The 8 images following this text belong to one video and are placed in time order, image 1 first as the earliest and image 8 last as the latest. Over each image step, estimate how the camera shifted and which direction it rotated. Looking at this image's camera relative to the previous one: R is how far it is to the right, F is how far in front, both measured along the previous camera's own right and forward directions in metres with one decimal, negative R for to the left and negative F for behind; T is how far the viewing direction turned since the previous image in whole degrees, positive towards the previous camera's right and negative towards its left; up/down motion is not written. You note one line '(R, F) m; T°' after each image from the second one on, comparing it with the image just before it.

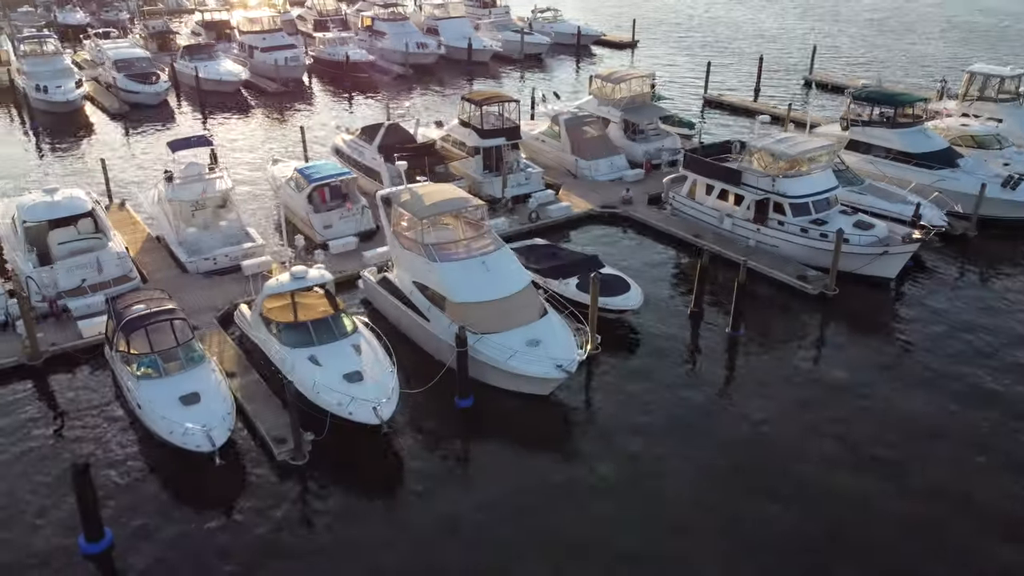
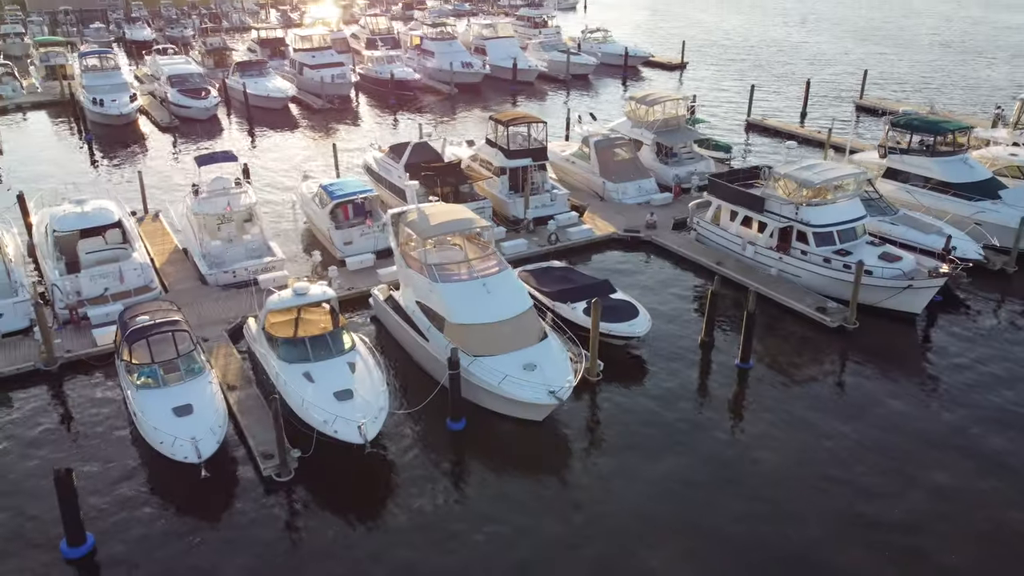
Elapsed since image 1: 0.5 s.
(+1.4, +0.2) m; -4°
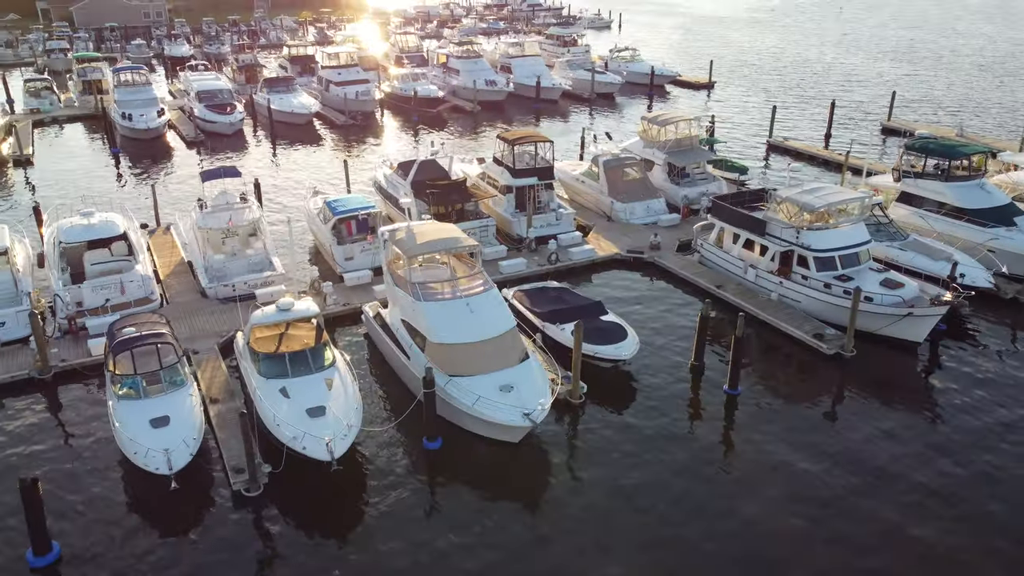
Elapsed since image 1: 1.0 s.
(+1.4, +0.1) m; -3°
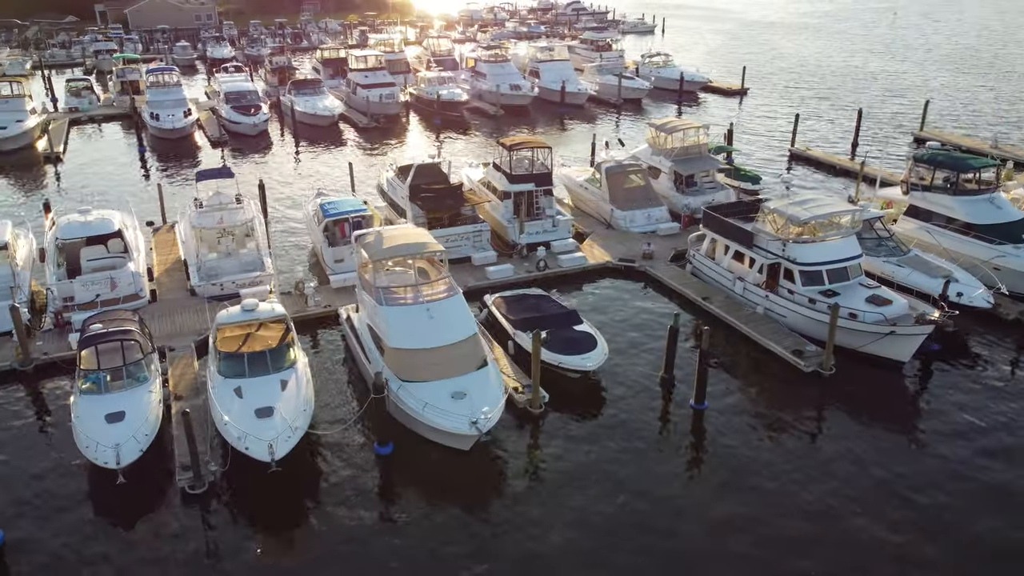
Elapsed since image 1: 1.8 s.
(+2.2, +0.2) m; -4°
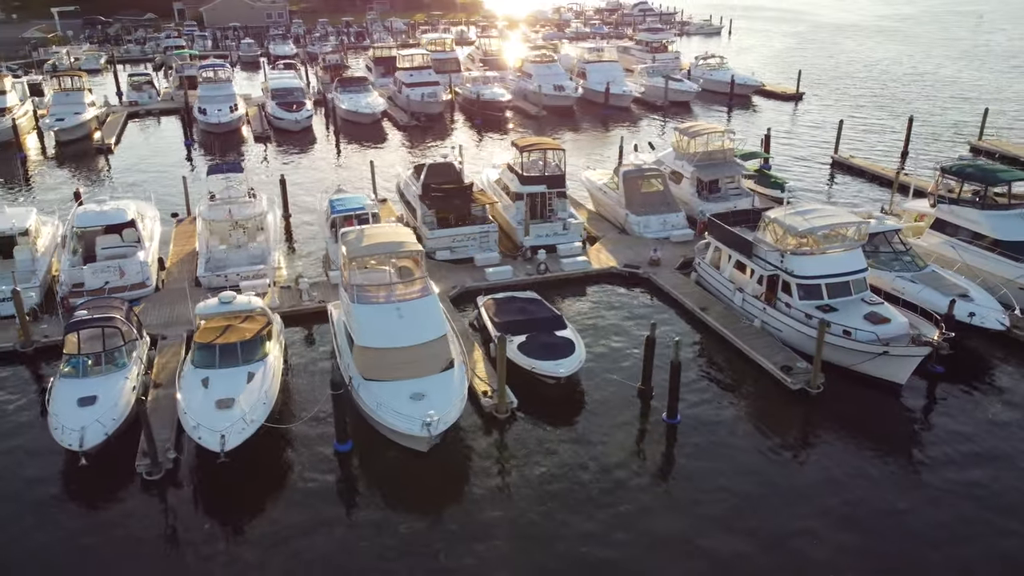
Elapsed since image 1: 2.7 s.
(+2.5, +0.3) m; -5°
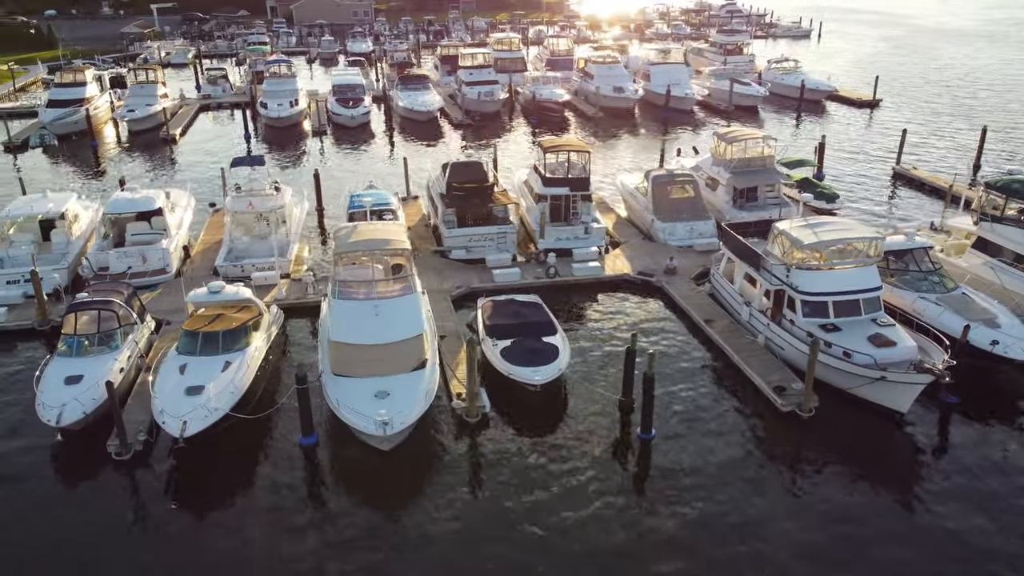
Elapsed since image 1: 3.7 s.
(+2.7, +0.5) m; -6°
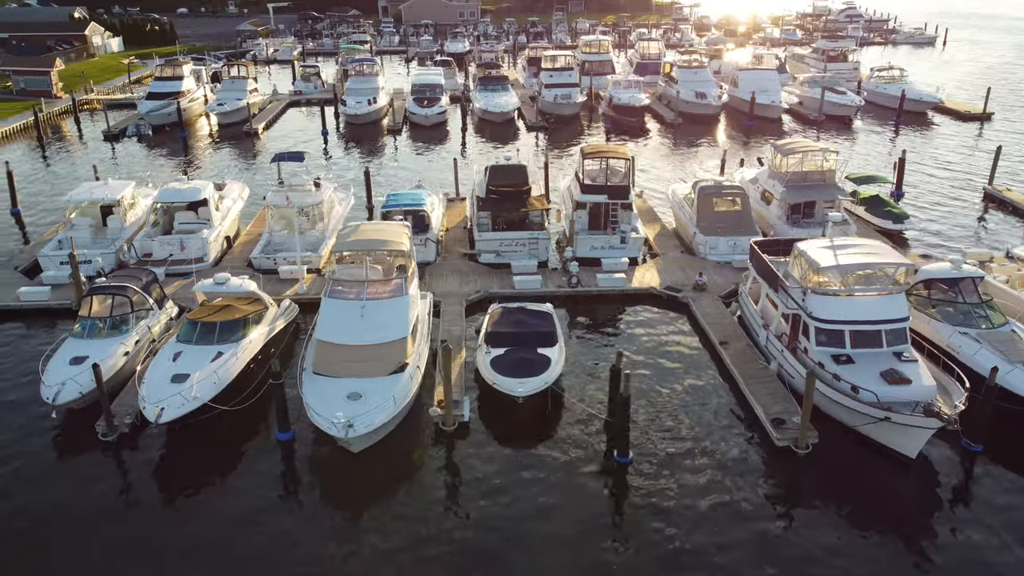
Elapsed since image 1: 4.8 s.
(+3.0, +0.7) m; -8°
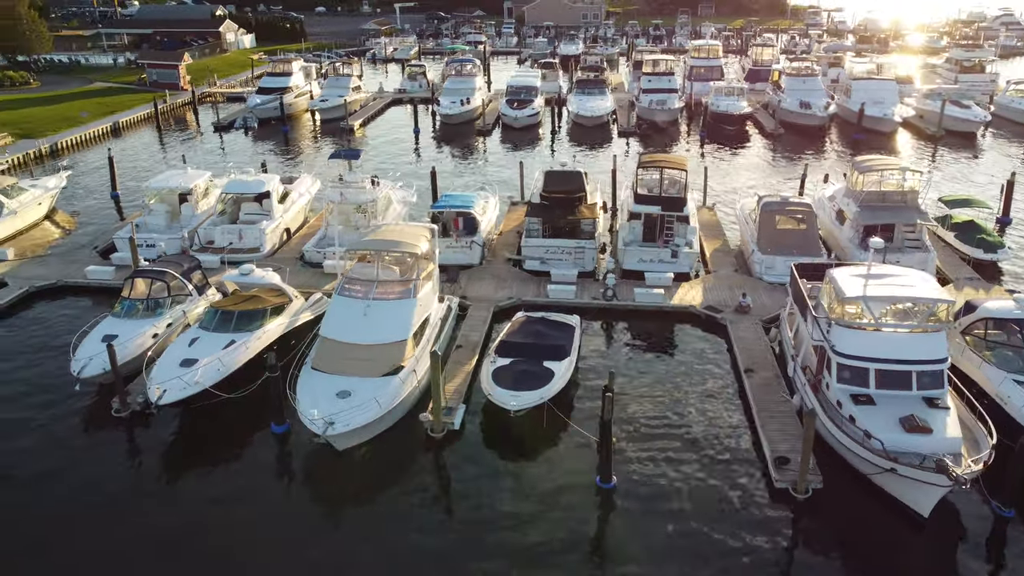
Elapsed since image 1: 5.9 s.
(+3.0, +0.7) m; -9°
